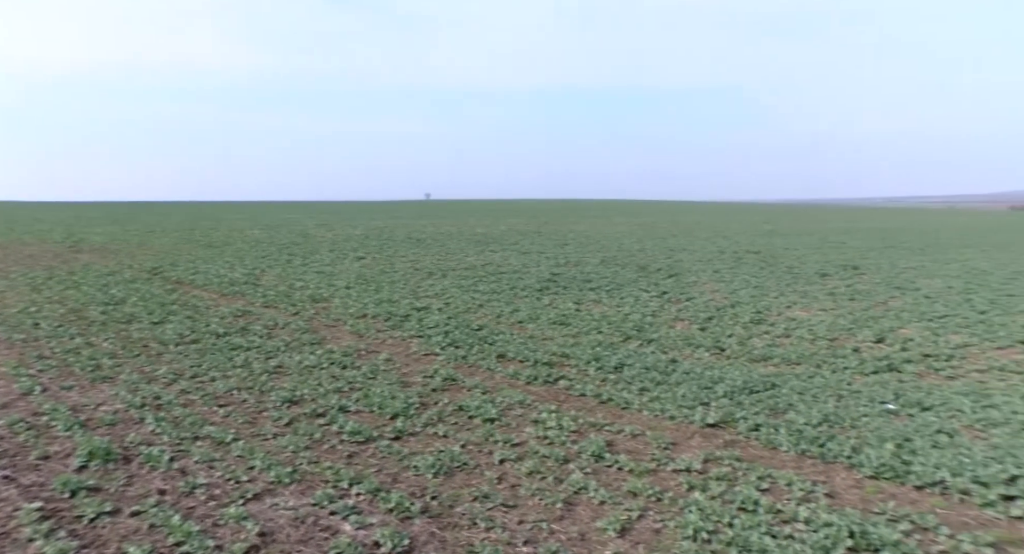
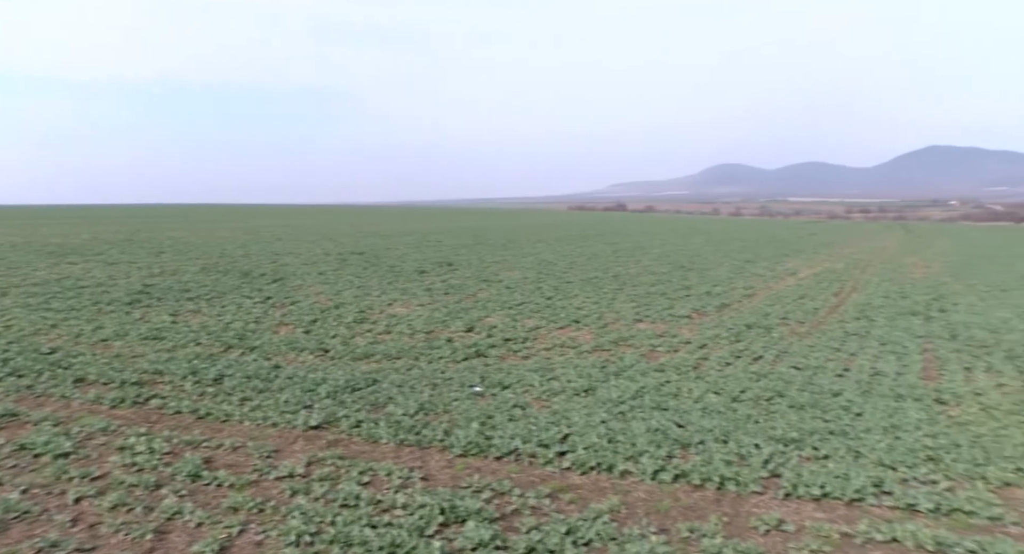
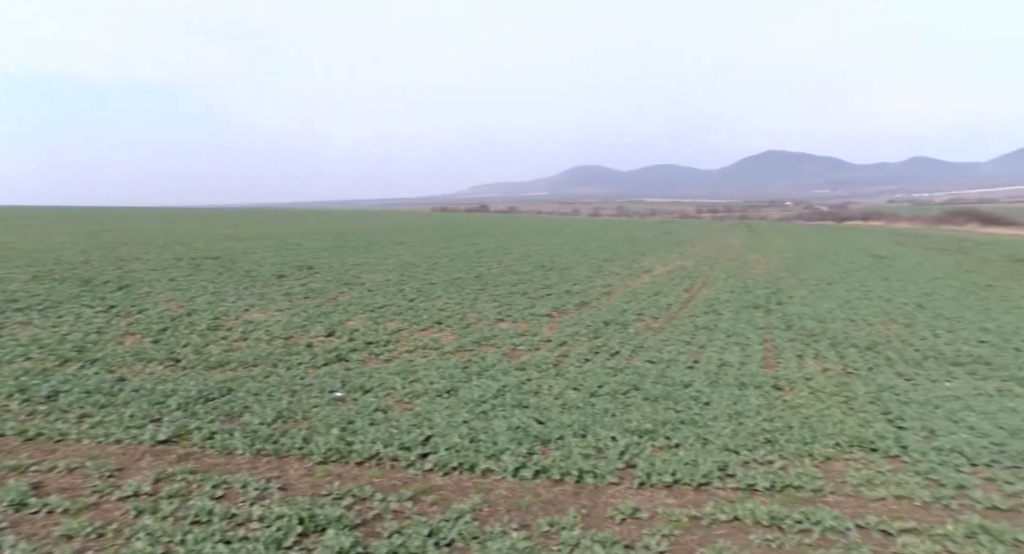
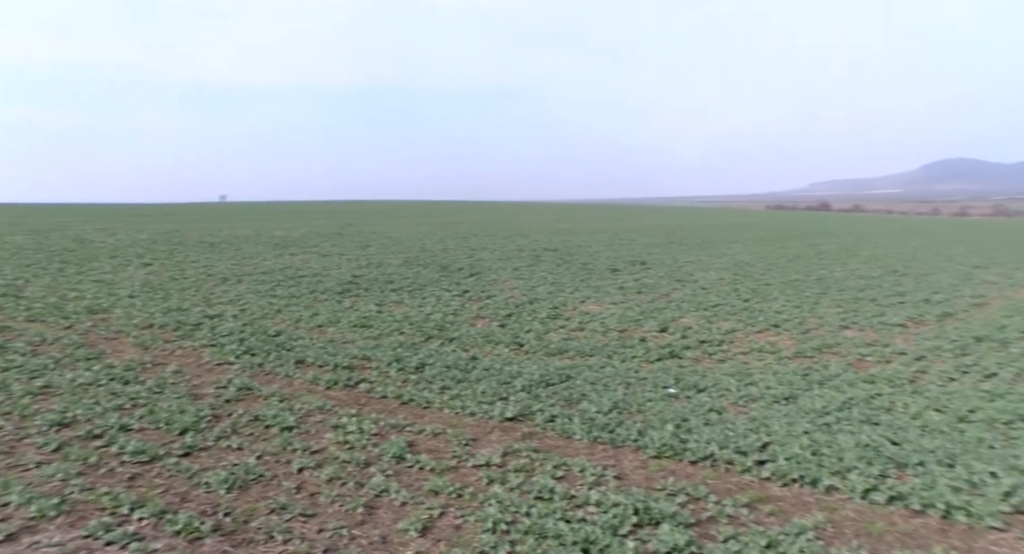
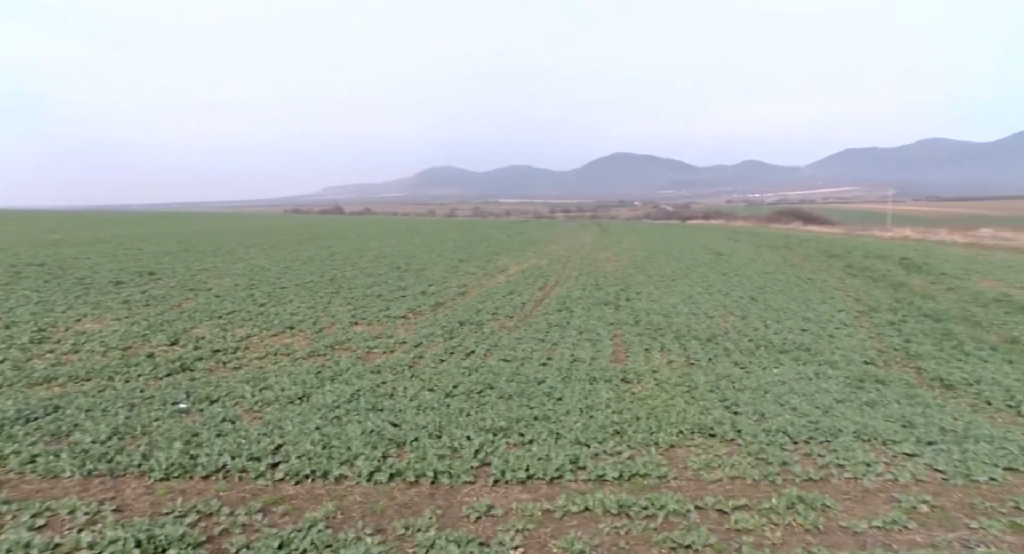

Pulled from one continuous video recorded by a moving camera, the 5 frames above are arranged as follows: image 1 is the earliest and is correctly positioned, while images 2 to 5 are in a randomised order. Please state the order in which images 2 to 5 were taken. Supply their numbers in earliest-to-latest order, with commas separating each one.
4, 2, 3, 5
